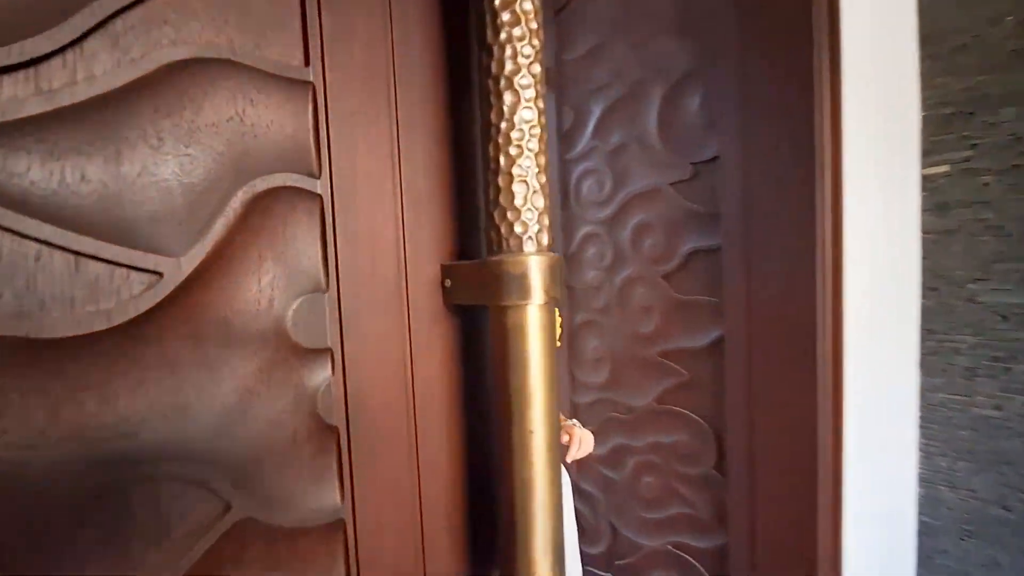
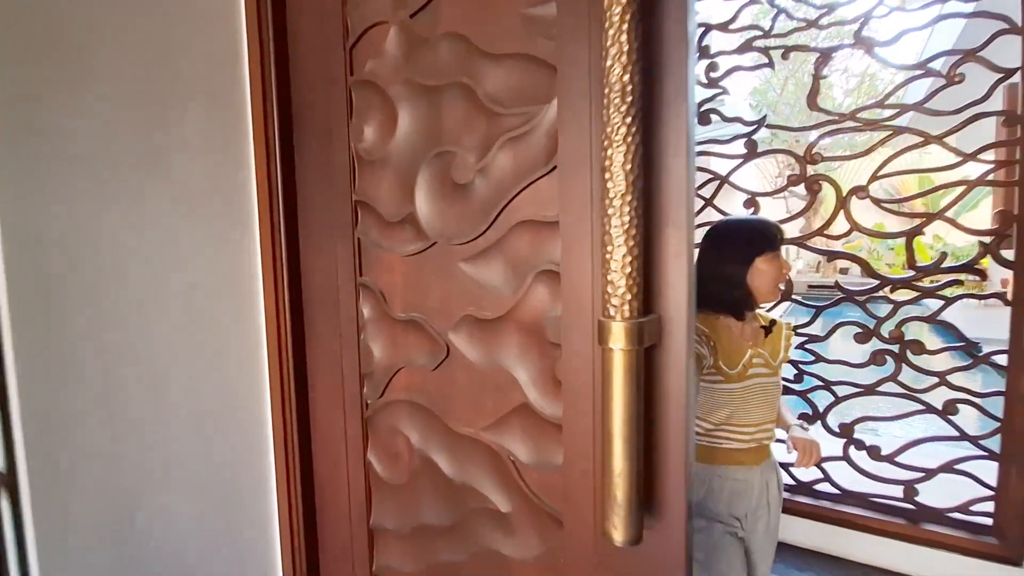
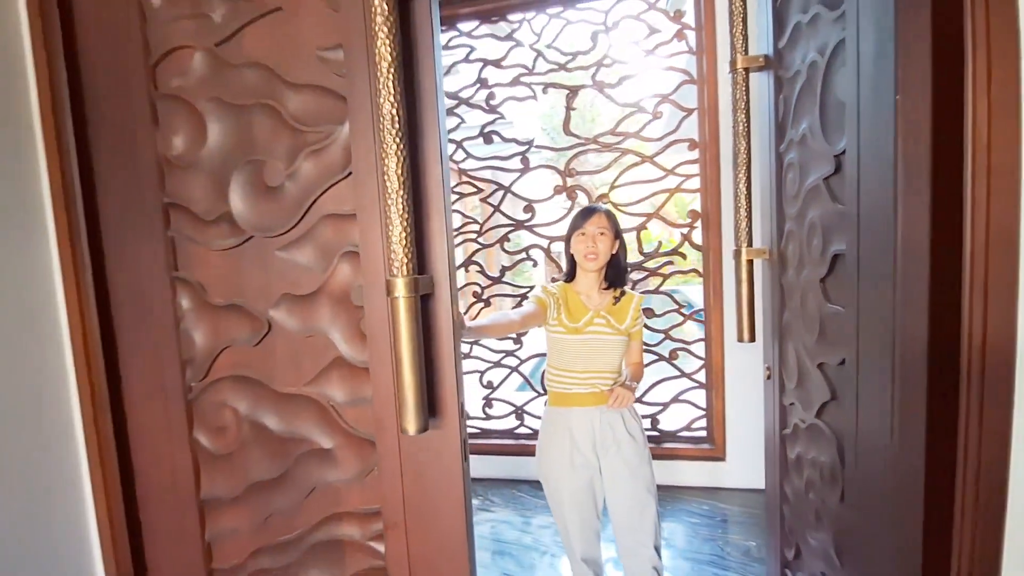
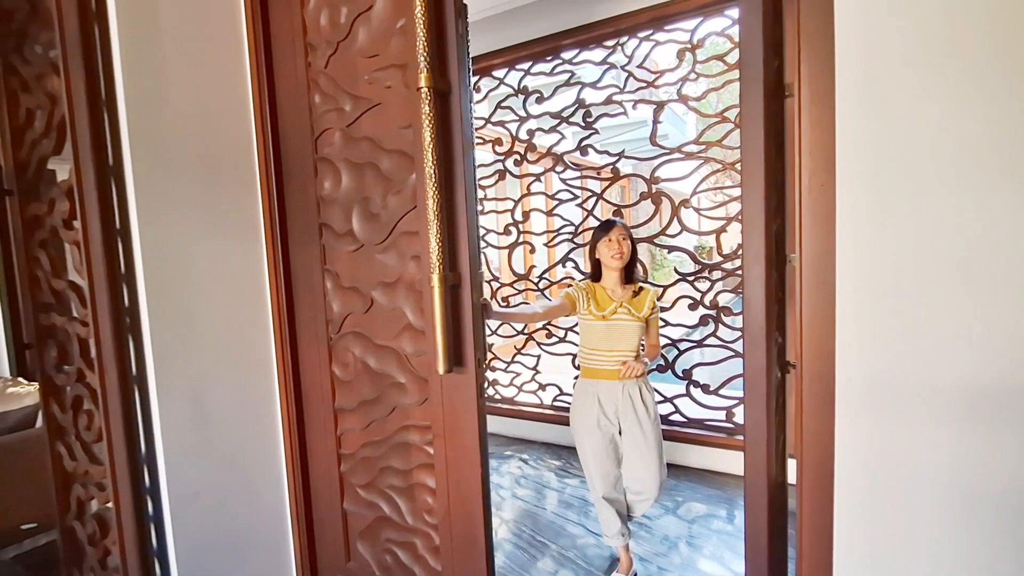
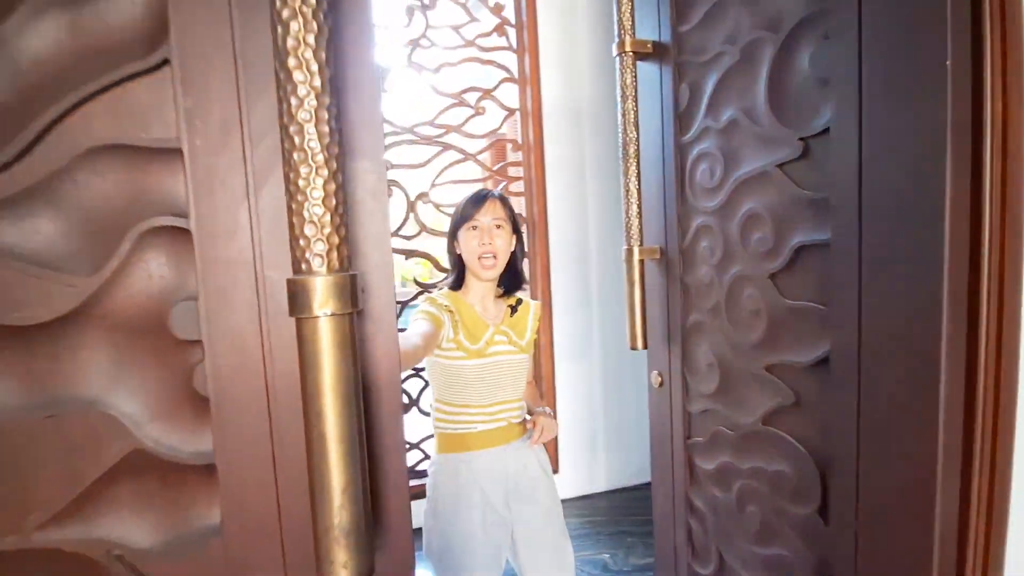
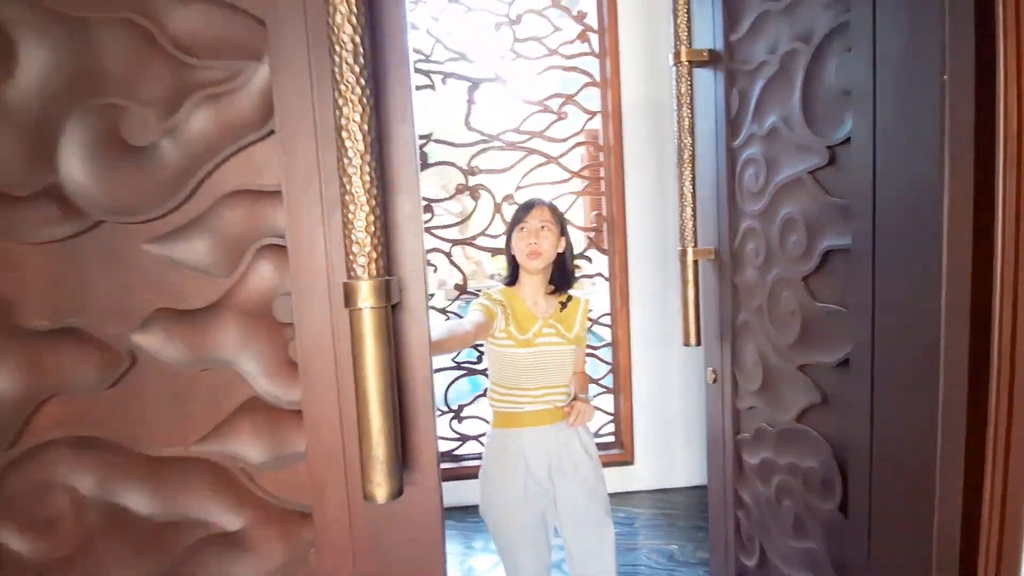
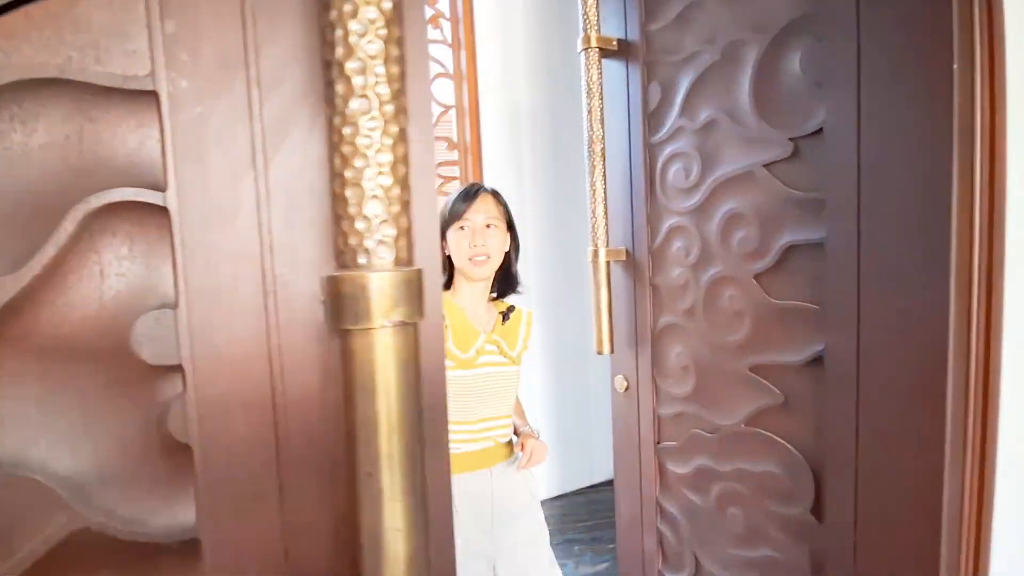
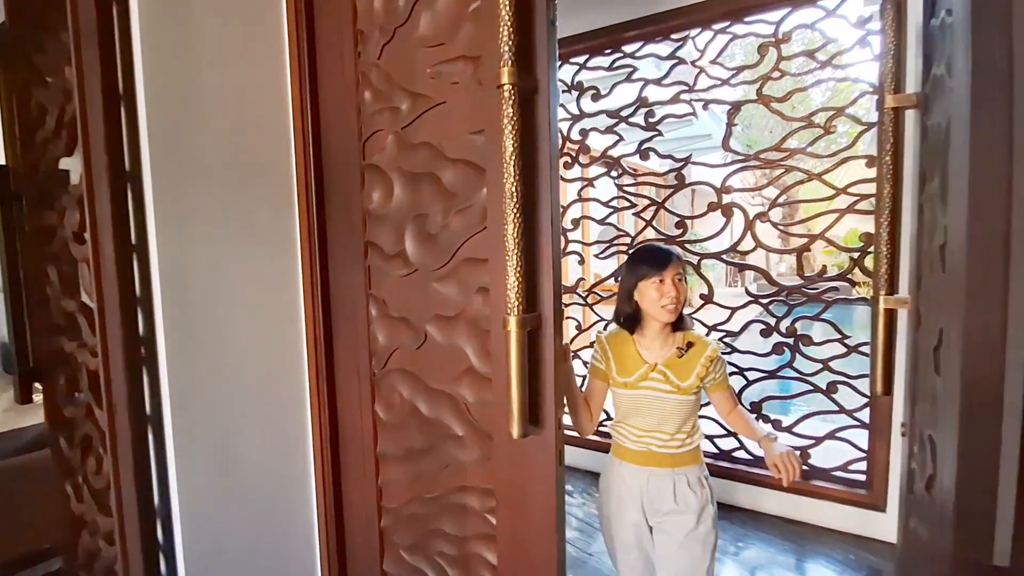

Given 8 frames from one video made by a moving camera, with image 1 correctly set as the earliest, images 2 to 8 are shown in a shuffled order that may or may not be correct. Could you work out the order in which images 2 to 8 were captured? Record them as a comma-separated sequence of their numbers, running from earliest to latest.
7, 5, 6, 3, 4, 8, 2
